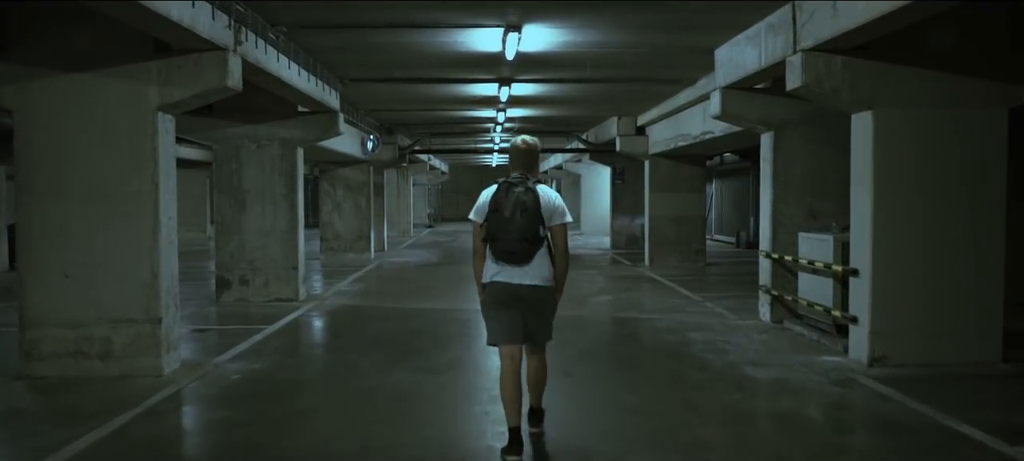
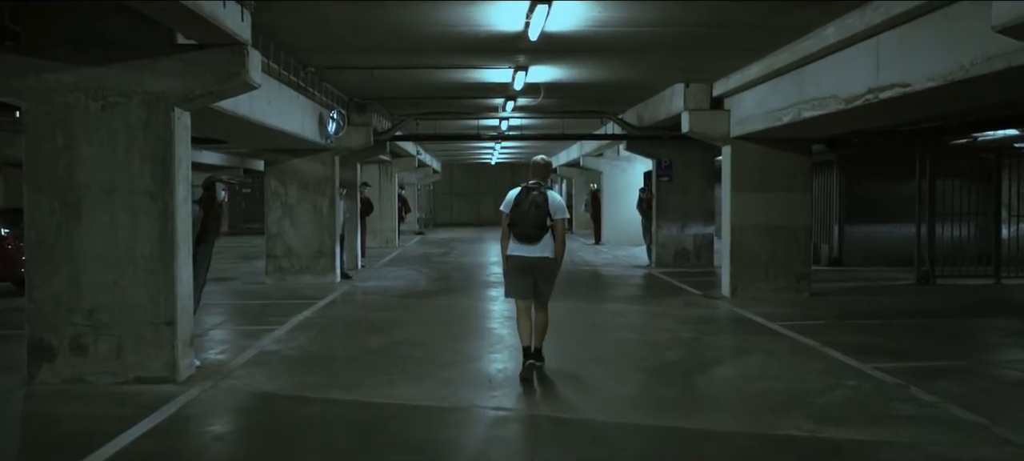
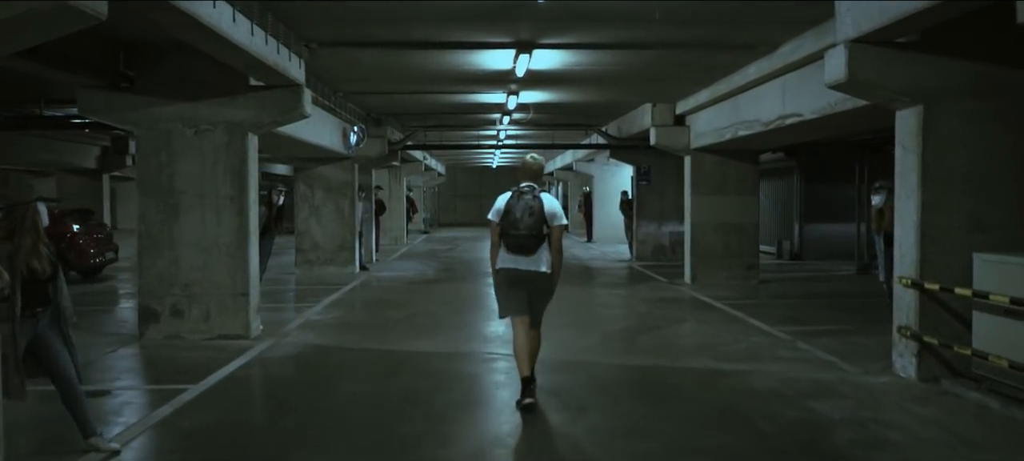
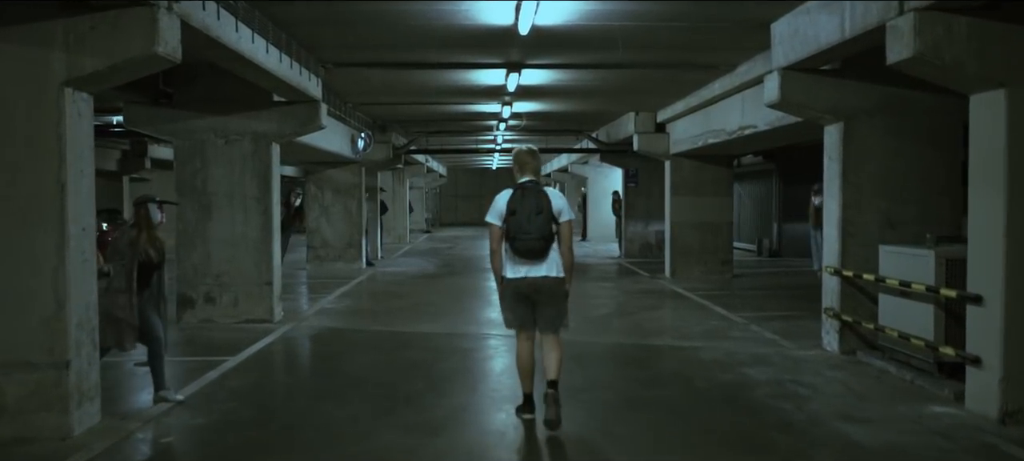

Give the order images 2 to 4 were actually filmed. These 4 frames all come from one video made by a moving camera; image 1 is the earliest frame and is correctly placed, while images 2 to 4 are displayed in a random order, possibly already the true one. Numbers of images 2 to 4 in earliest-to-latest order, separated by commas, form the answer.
4, 3, 2
